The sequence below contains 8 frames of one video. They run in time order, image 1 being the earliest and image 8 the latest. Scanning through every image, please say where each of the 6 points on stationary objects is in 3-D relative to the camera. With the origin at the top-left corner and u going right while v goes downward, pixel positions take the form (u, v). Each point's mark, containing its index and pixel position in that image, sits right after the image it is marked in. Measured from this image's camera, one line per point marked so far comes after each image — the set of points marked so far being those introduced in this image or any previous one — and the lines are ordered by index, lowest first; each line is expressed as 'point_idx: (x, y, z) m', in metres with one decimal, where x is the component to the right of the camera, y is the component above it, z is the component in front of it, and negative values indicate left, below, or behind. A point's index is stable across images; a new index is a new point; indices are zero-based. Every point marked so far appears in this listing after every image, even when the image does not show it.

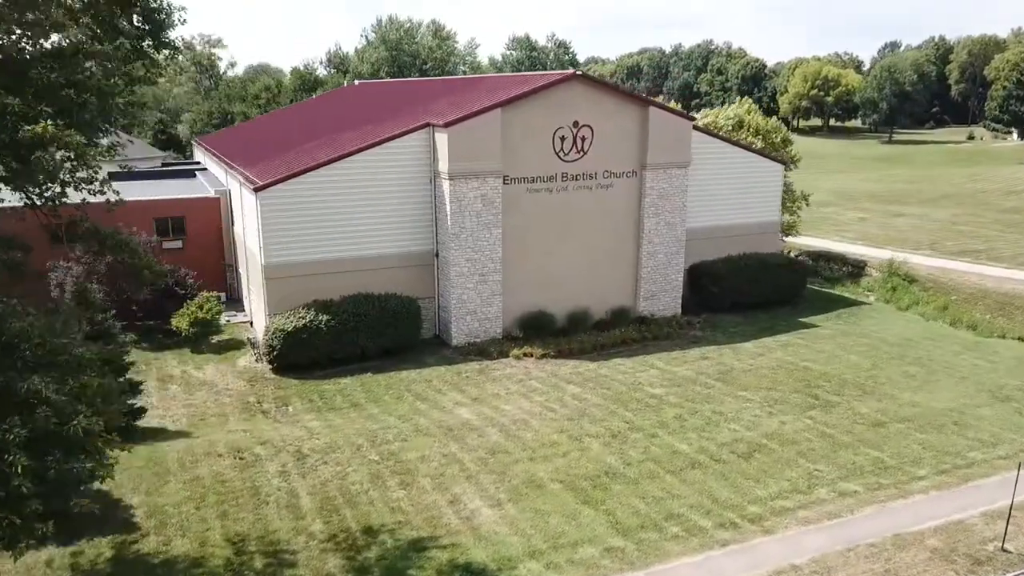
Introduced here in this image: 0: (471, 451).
0: (-0.7, -2.9, +14.3) m
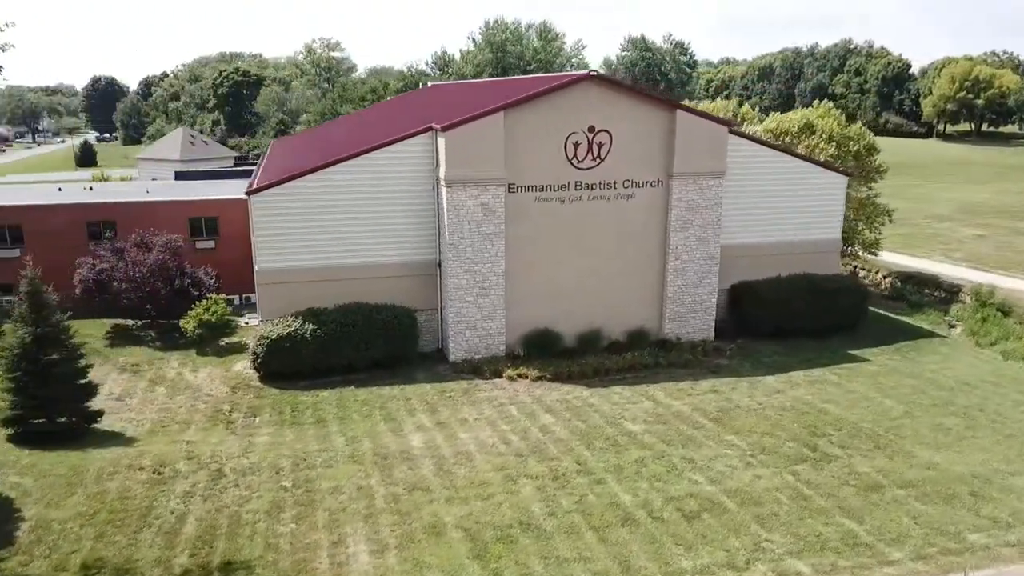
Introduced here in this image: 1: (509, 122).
0: (-2.0, -3.2, +13.2) m
1: (-0.1, +4.0, +19.7) m
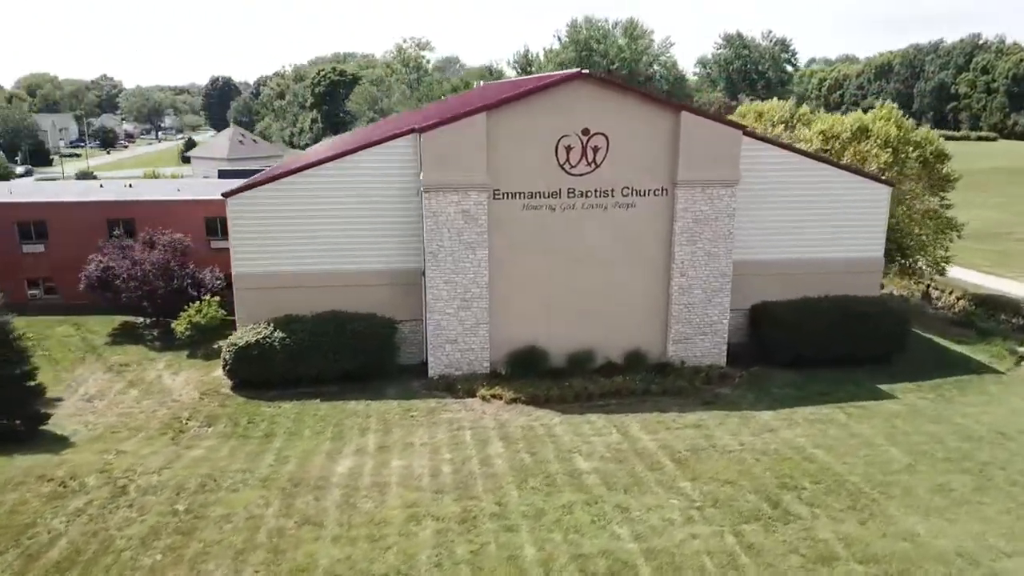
0: (-3.4, -3.4, +12.2) m
1: (-0.4, +3.7, +18.4) m
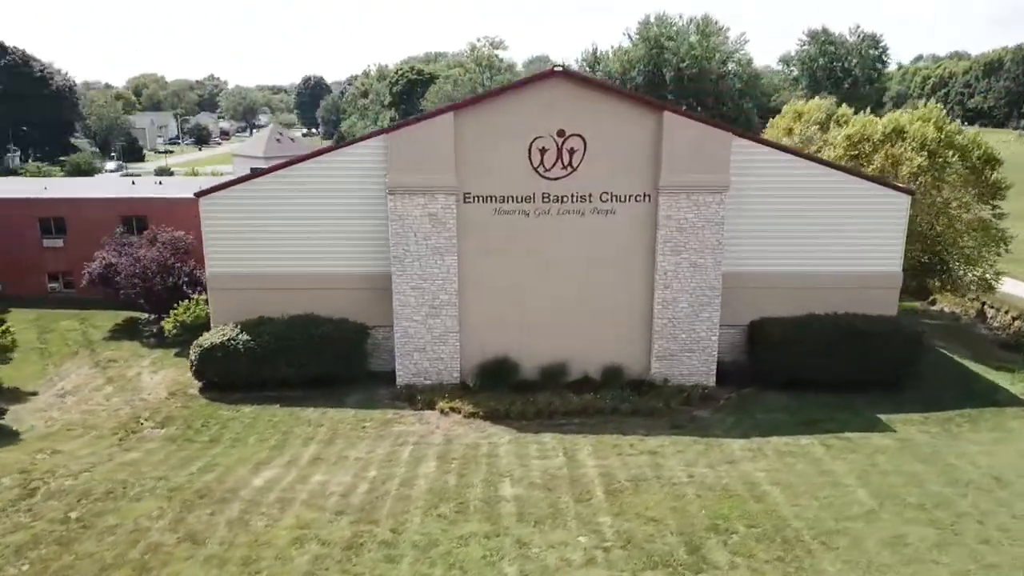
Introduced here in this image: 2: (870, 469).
0: (-4.9, -3.5, +11.7) m
1: (-1.1, +3.5, +17.6) m
2: (+6.1, -3.1, +14.1) m
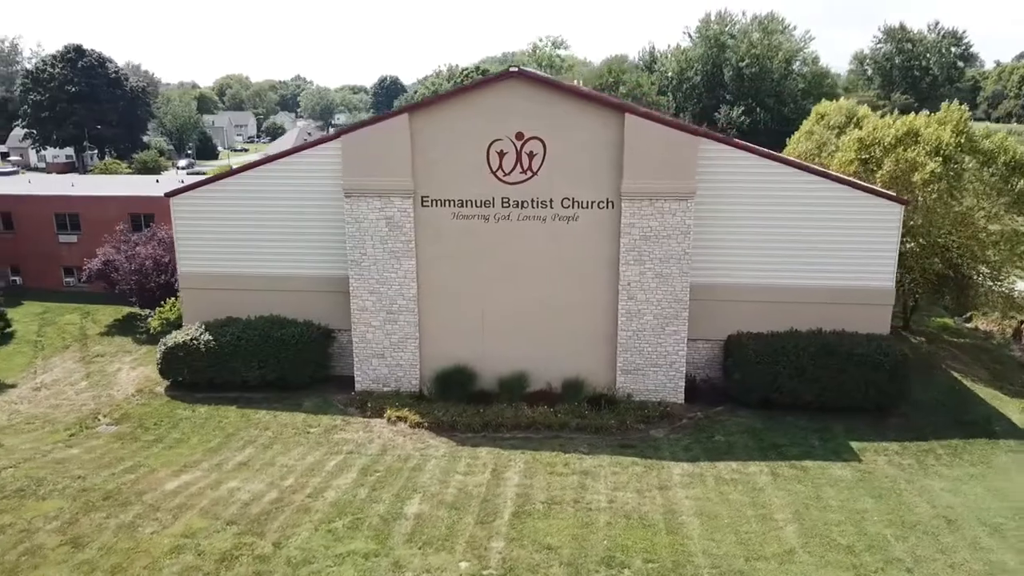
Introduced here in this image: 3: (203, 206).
0: (-6.5, -3.5, +11.7) m
1: (-1.9, +3.4, +17.1) m
2: (+4.7, -3.4, +13.0) m
3: (-7.3, +1.9, +19.3) m
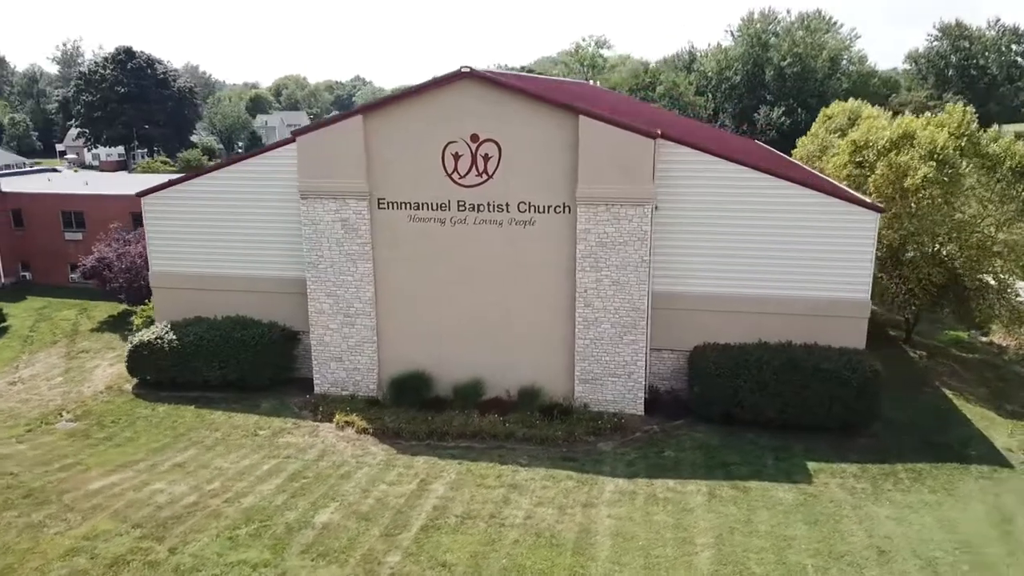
0: (-7.9, -3.5, +11.9) m
1: (-2.8, +3.3, +16.9) m
2: (+3.4, -3.6, +12.3) m
3: (-8.0, +1.9, +19.5) m
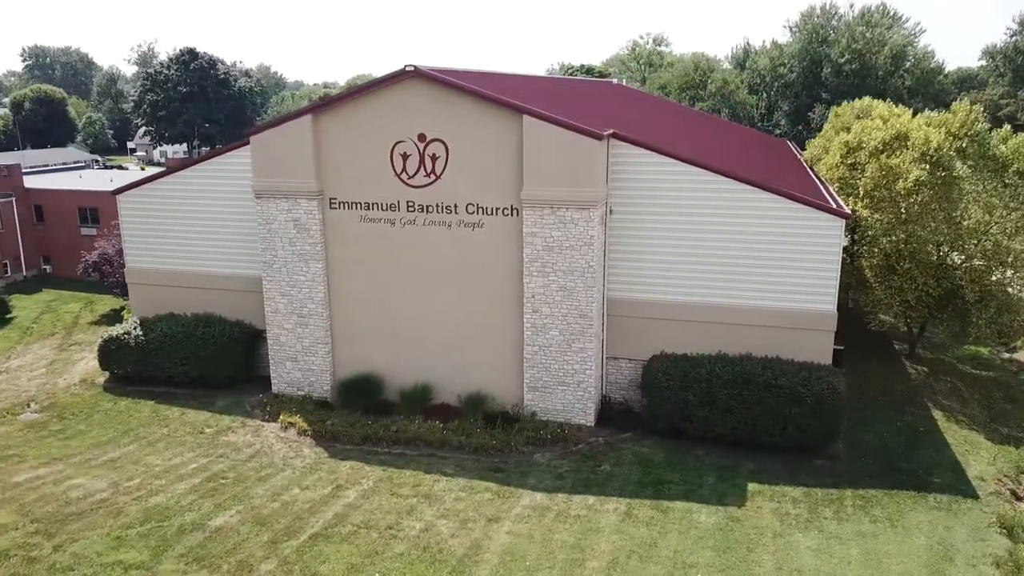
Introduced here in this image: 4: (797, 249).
0: (-9.5, -3.4, +12.2) m
1: (-3.8, +3.3, +16.8) m
2: (+1.8, -3.7, +11.6) m
3: (-8.8, +2.0, +19.8) m
4: (+5.4, +0.7, +15.6) m
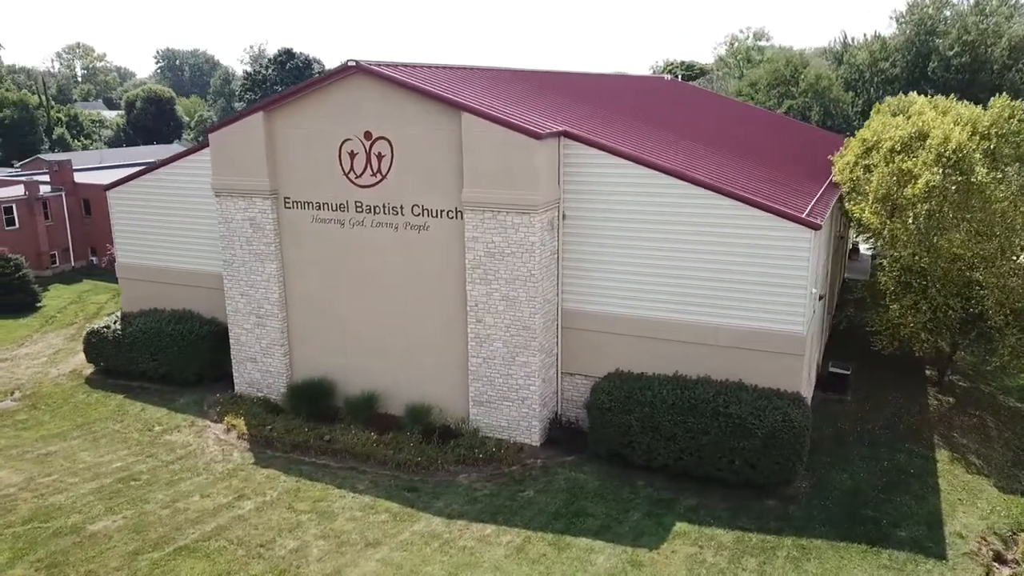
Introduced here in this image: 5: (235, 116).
0: (-11.1, -3.3, +12.7) m
1: (-4.7, +3.3, +16.4) m
2: (-0.1, -3.9, +10.5) m
3: (-9.2, +2.2, +20.1) m
4: (+4.2, +0.4, +13.9) m
5: (-5.5, +3.4, +16.4) m
